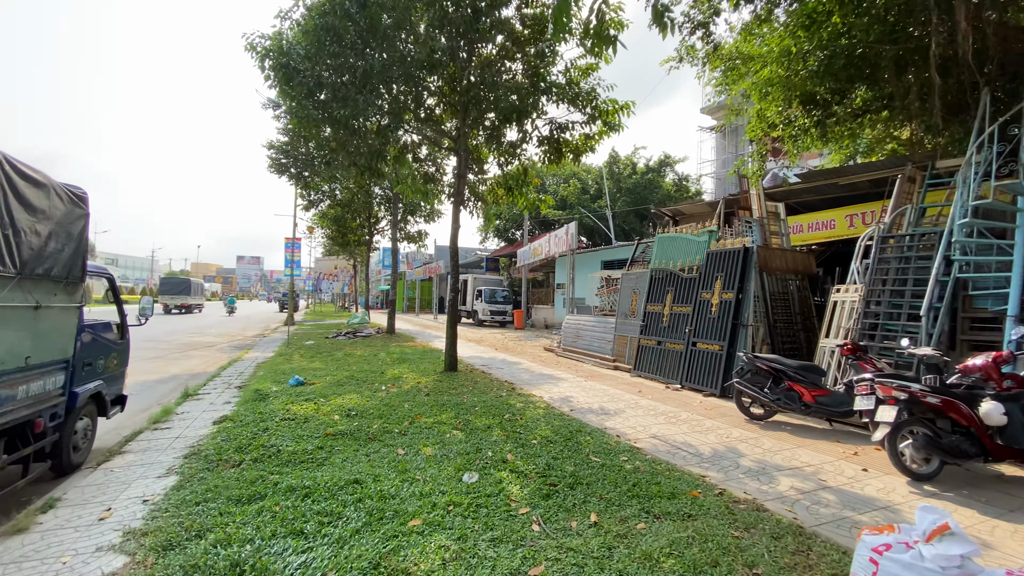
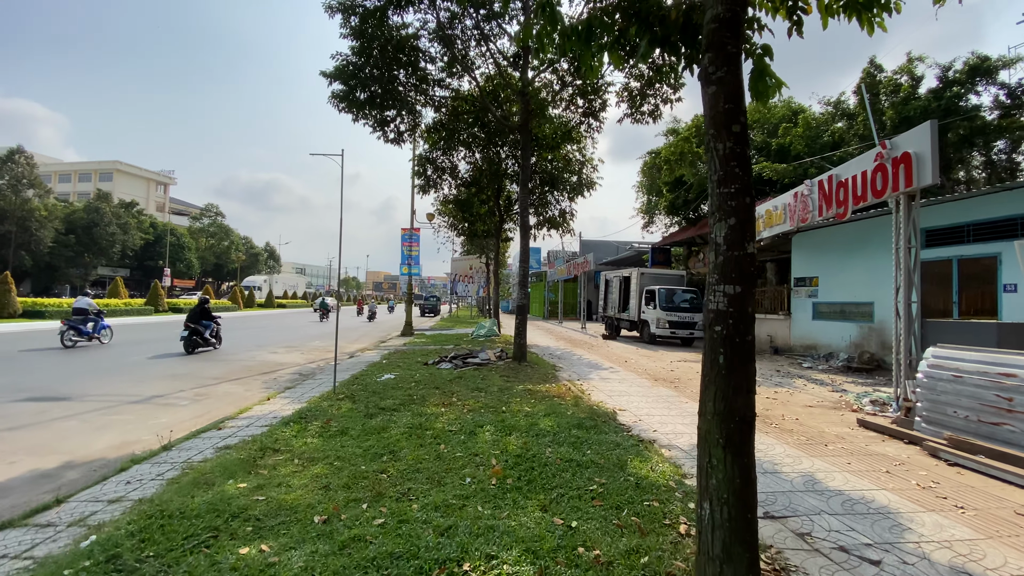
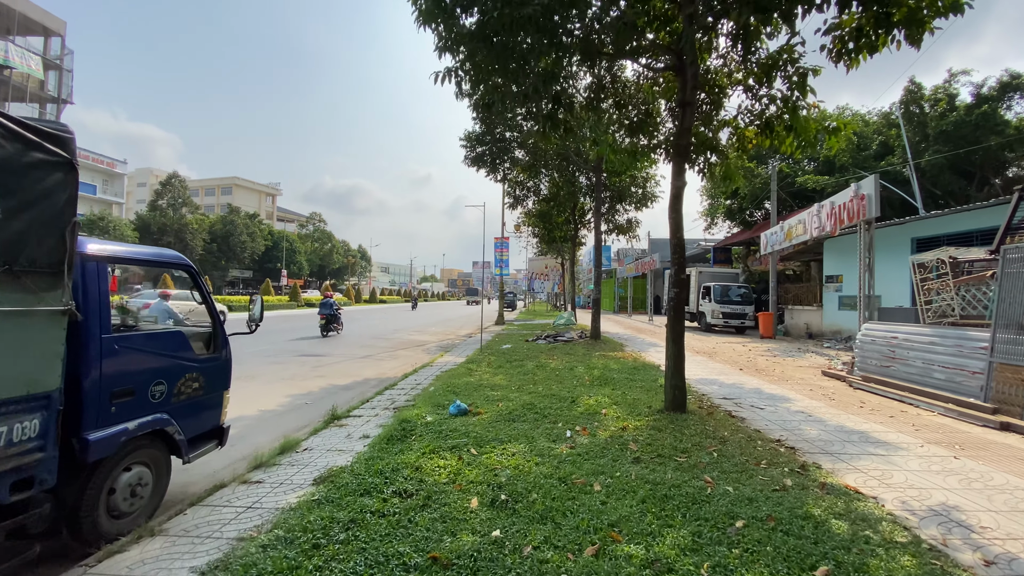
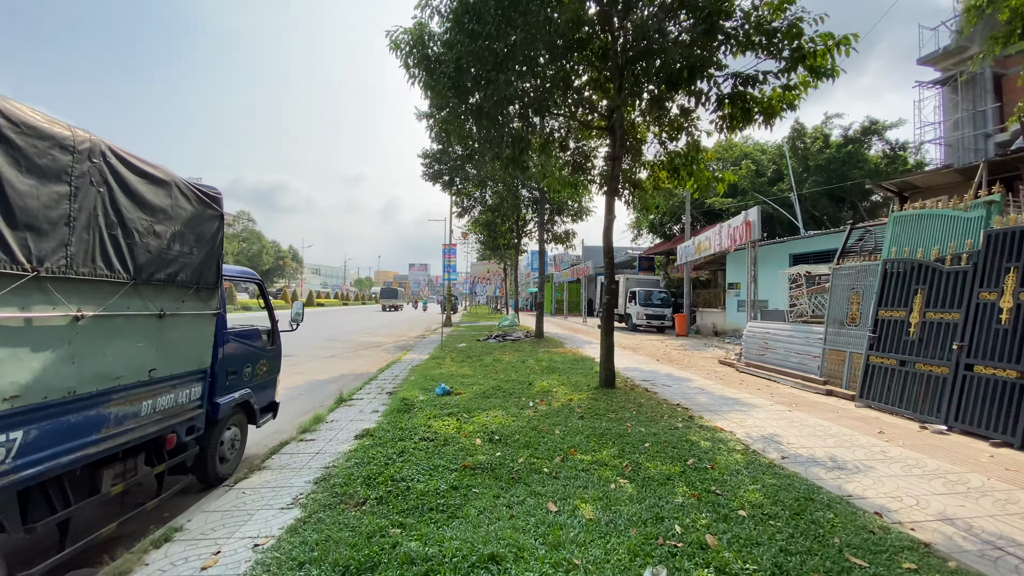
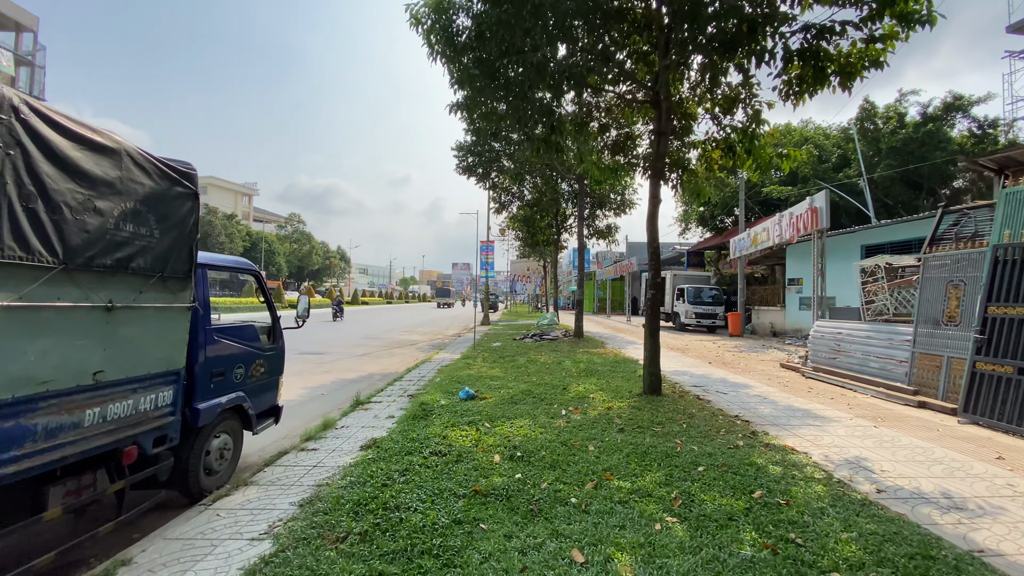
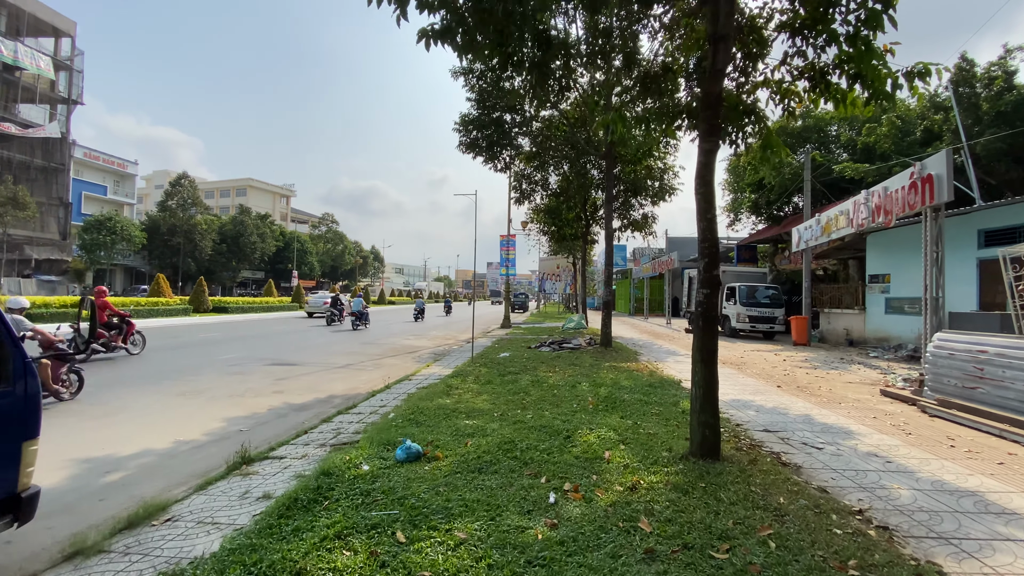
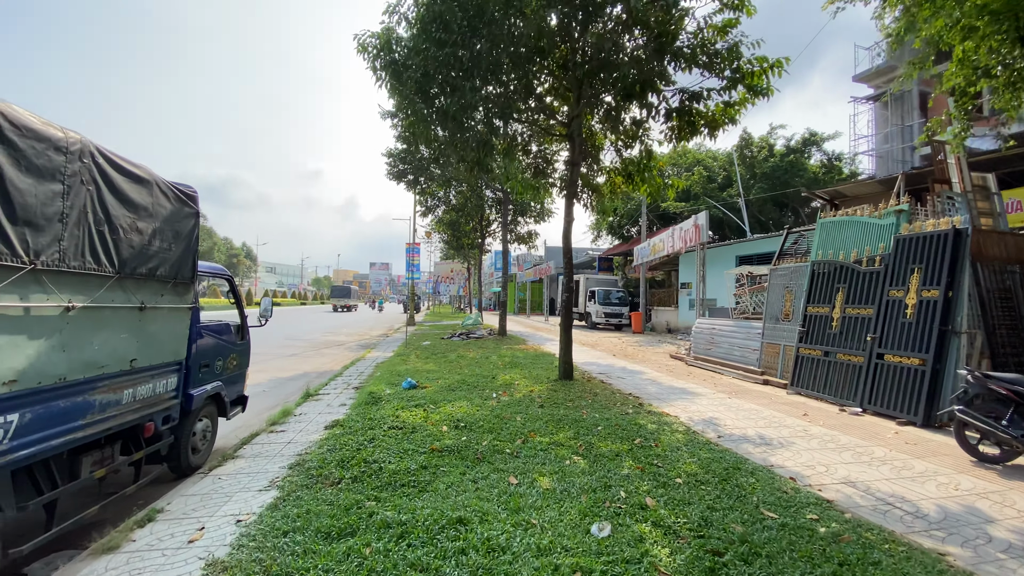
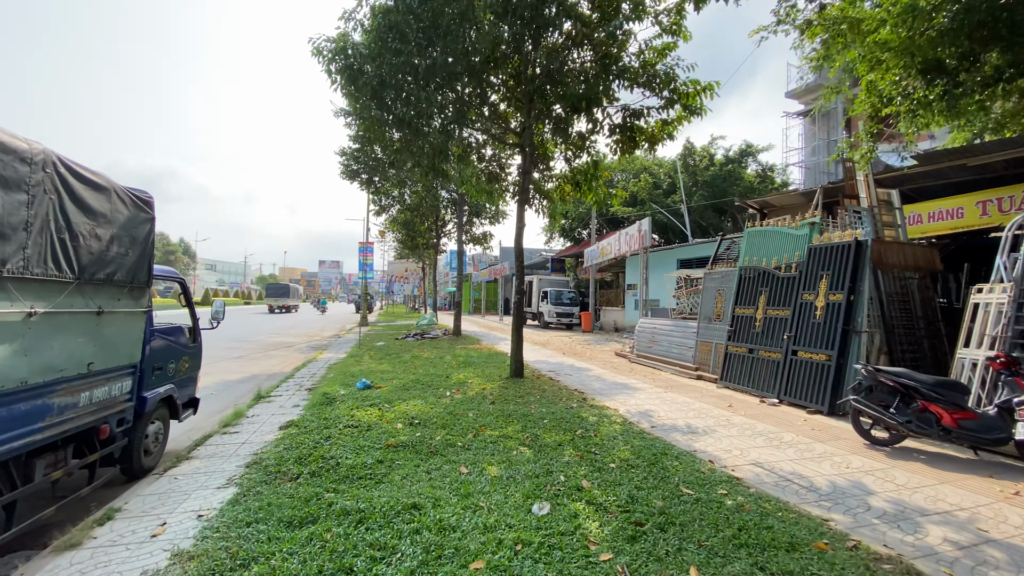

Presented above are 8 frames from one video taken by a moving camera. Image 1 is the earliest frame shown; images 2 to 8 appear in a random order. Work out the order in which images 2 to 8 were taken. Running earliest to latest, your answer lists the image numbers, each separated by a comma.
8, 7, 4, 5, 3, 6, 2
